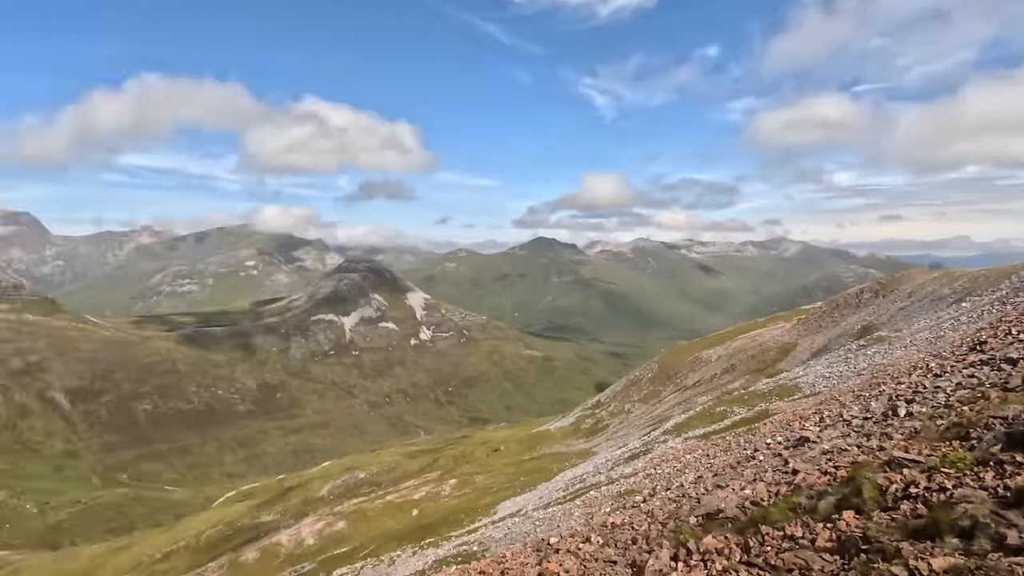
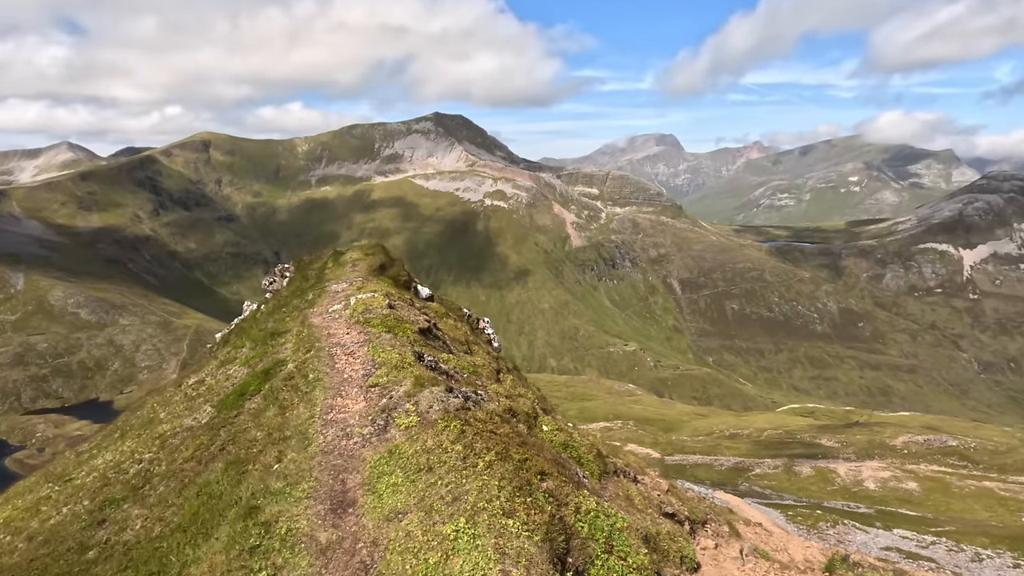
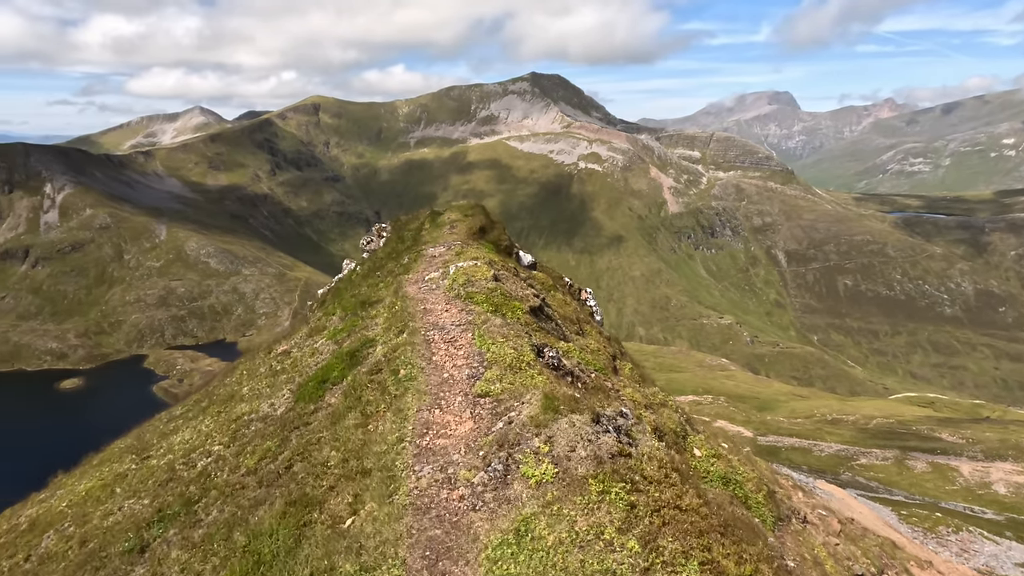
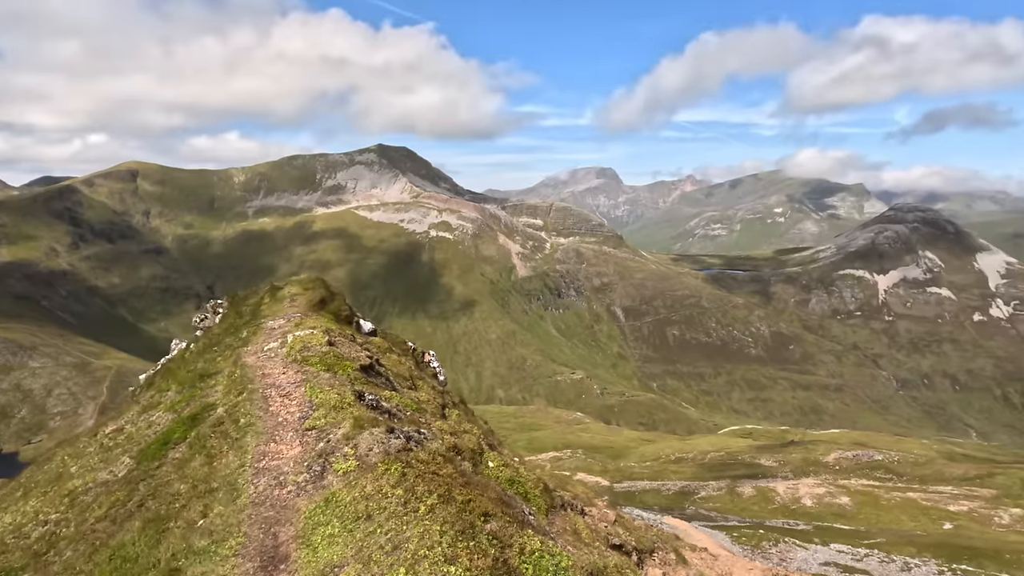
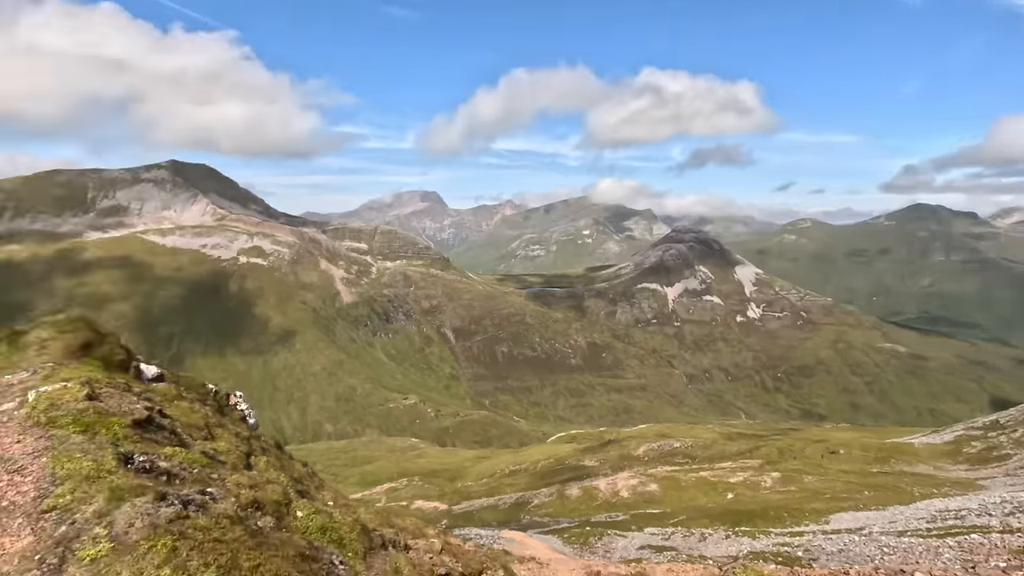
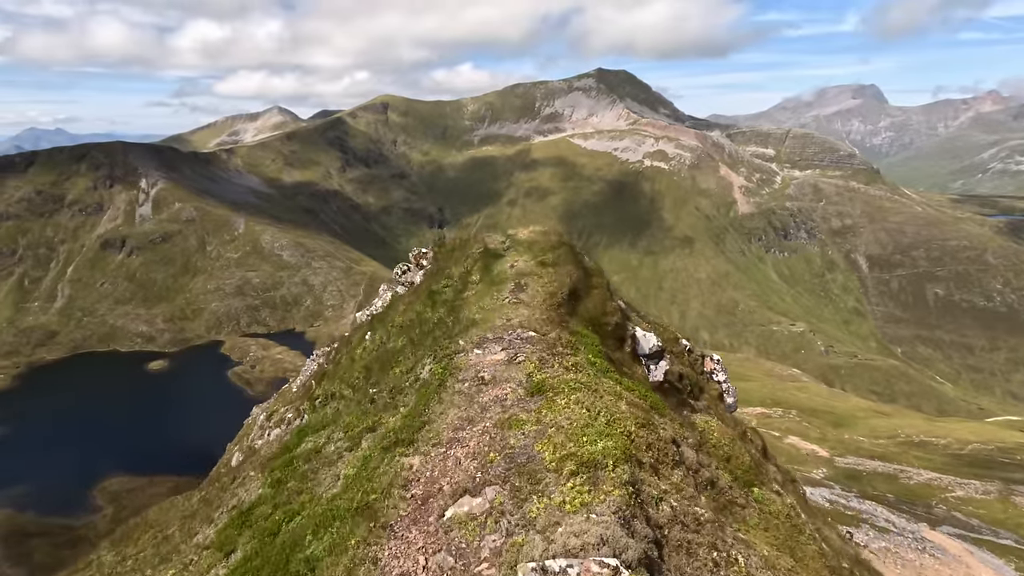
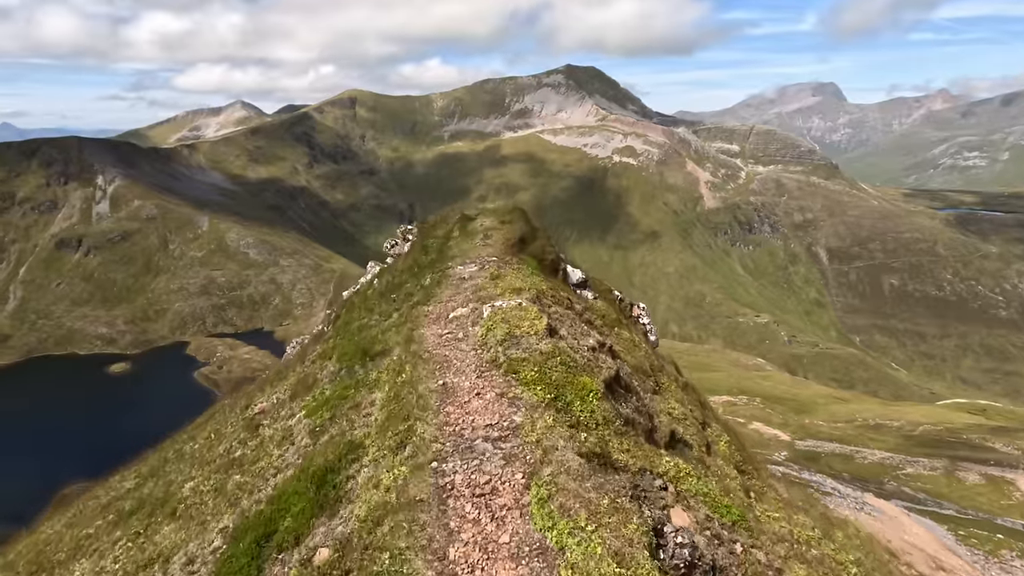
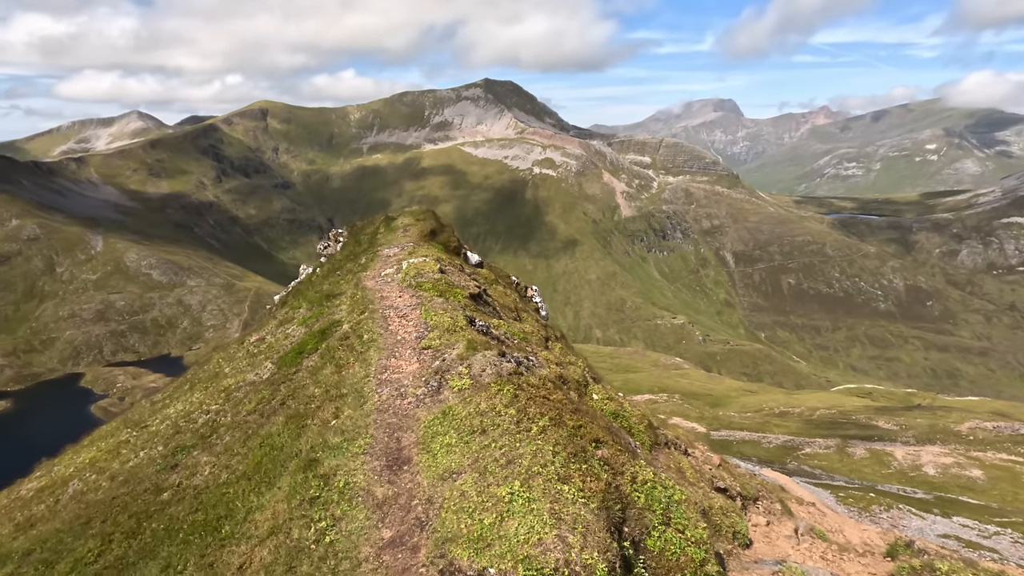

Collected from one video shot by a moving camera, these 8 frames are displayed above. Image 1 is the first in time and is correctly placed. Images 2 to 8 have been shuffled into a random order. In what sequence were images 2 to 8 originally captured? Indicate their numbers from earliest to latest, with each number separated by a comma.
5, 4, 2, 8, 3, 7, 6
